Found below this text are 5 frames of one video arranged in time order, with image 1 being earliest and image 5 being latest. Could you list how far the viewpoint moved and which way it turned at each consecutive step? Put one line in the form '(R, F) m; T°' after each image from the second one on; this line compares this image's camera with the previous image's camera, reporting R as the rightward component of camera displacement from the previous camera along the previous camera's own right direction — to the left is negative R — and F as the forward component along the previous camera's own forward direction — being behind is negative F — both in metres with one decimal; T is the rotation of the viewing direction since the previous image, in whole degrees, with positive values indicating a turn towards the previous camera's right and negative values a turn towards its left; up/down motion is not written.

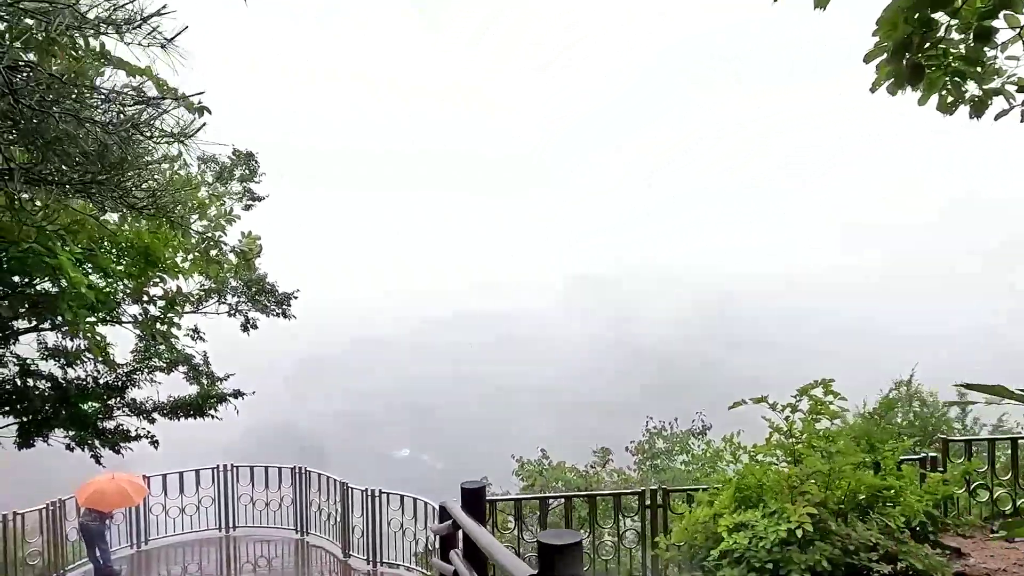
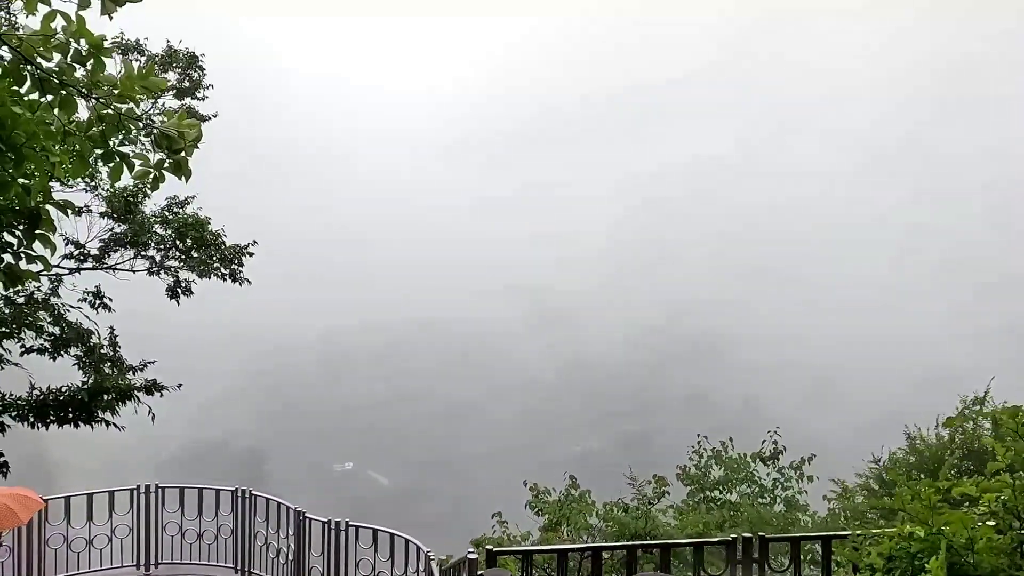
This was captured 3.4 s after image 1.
(-0.4, +1.3) m; +4°
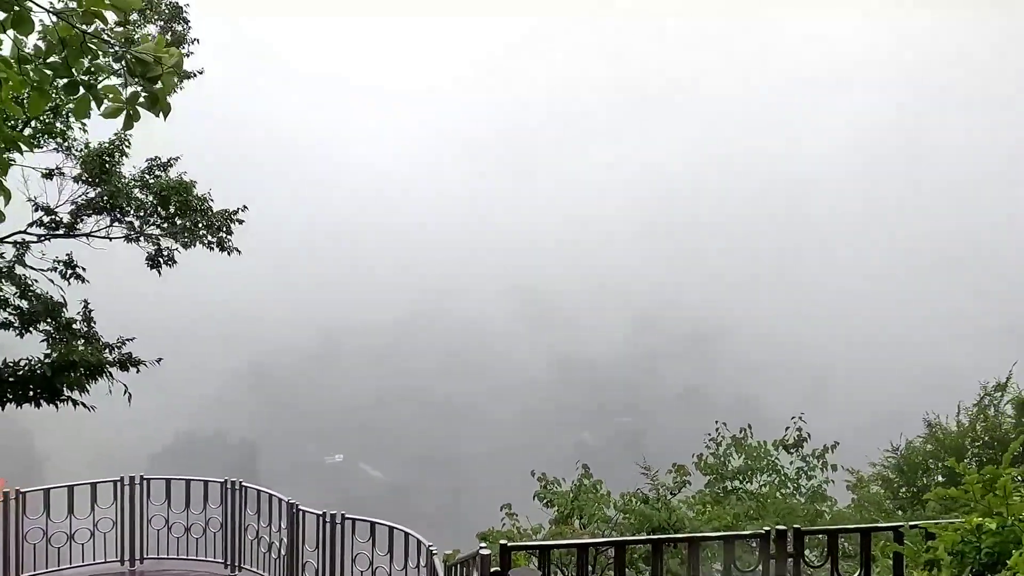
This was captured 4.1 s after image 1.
(-0.1, +0.3) m; +1°
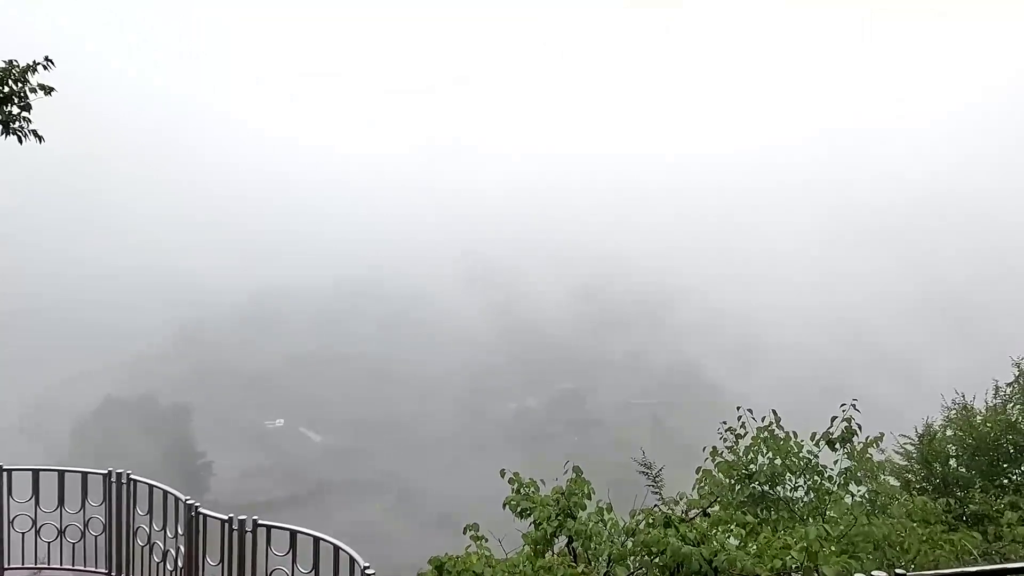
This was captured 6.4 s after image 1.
(-0.1, +1.1) m; +4°
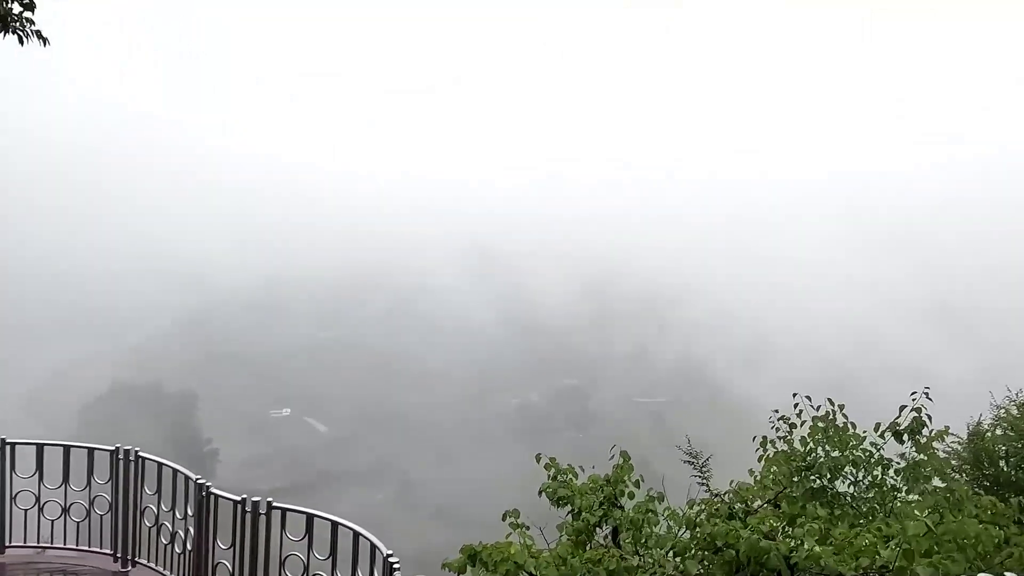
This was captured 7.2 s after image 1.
(-0.1, +0.2) m; -1°
